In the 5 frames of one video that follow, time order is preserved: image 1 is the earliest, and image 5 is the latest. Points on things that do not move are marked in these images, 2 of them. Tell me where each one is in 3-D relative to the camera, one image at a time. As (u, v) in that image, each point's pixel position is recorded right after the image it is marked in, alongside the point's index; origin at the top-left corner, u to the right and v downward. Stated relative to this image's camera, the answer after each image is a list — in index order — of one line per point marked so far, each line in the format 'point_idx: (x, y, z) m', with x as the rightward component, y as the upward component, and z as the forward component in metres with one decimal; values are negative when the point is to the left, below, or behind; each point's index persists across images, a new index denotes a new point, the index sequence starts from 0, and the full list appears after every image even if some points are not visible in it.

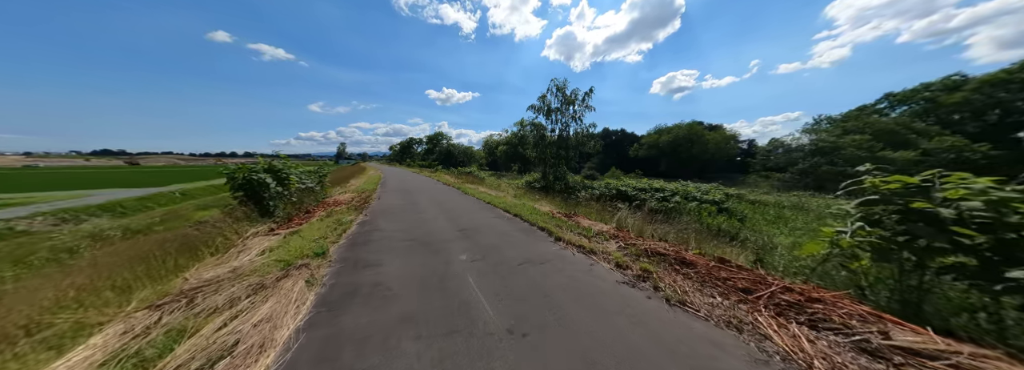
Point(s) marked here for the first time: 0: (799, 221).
0: (+16.6, -2.1, +12.6) m
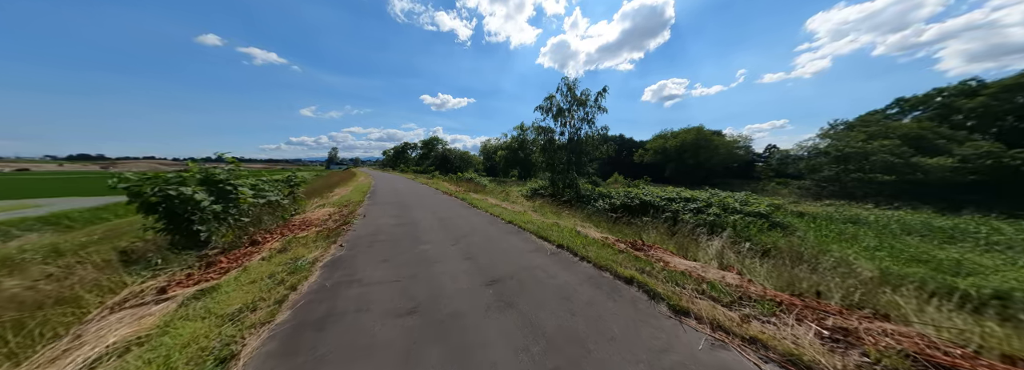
0: (+17.5, -2.7, +10.6) m
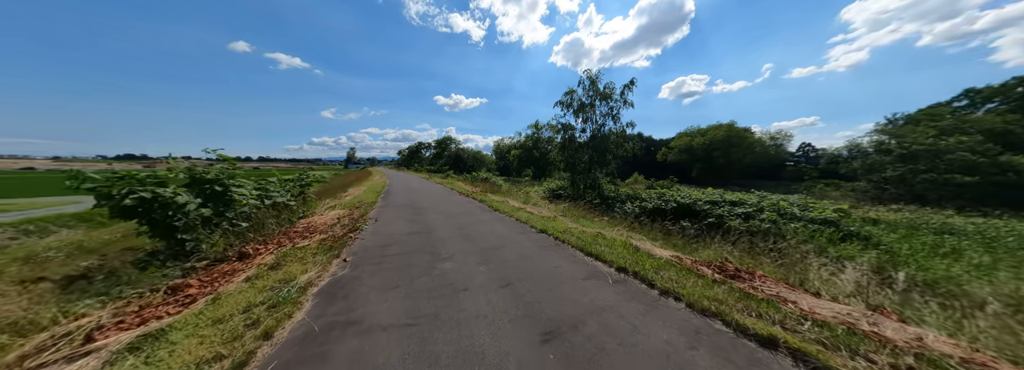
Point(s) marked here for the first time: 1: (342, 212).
0: (+18.6, -2.8, +8.5) m
1: (-6.8, -1.1, +8.6) m
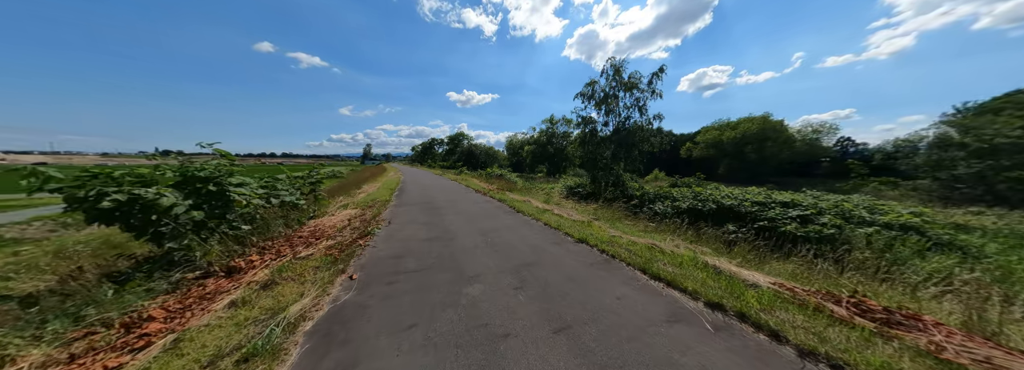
0: (+19.5, -2.9, +6.7) m
1: (-5.9, -1.0, +8.0) m
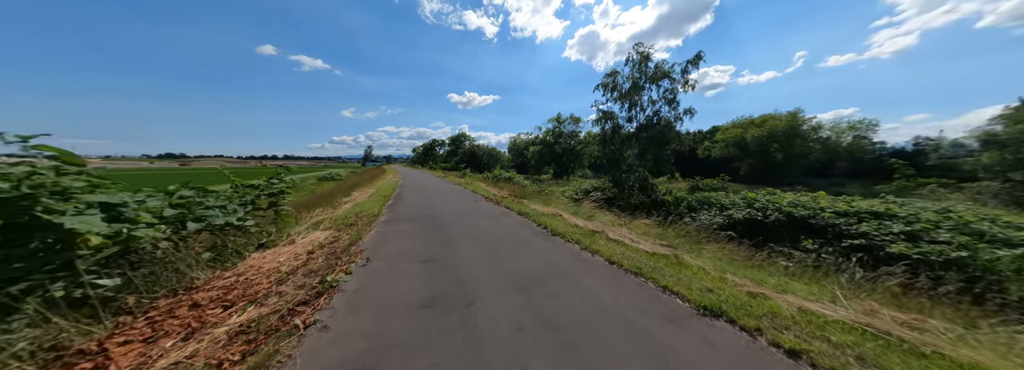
0: (+20.4, -3.1, +4.3) m
1: (-5.0, -1.3, +5.8) m
